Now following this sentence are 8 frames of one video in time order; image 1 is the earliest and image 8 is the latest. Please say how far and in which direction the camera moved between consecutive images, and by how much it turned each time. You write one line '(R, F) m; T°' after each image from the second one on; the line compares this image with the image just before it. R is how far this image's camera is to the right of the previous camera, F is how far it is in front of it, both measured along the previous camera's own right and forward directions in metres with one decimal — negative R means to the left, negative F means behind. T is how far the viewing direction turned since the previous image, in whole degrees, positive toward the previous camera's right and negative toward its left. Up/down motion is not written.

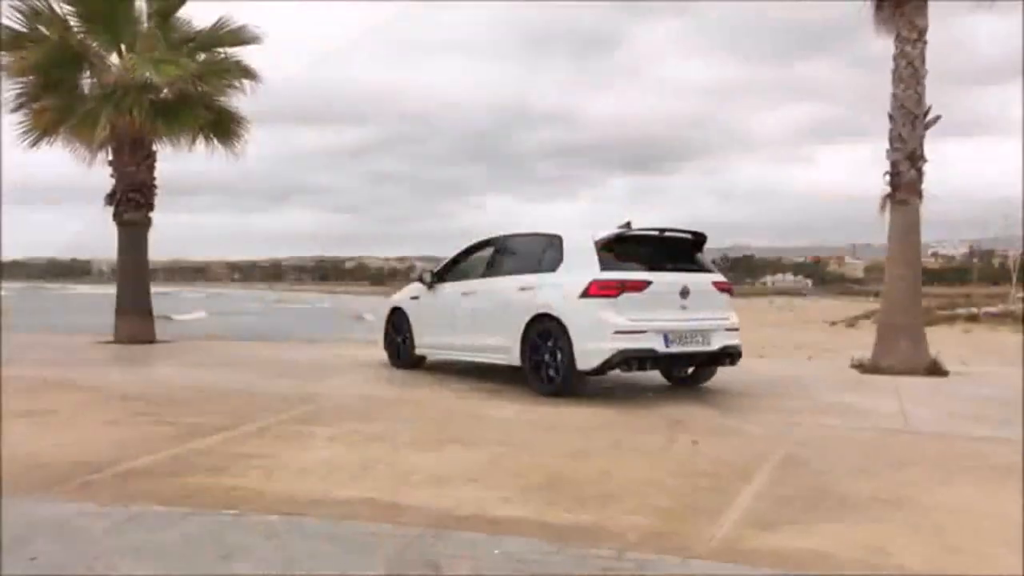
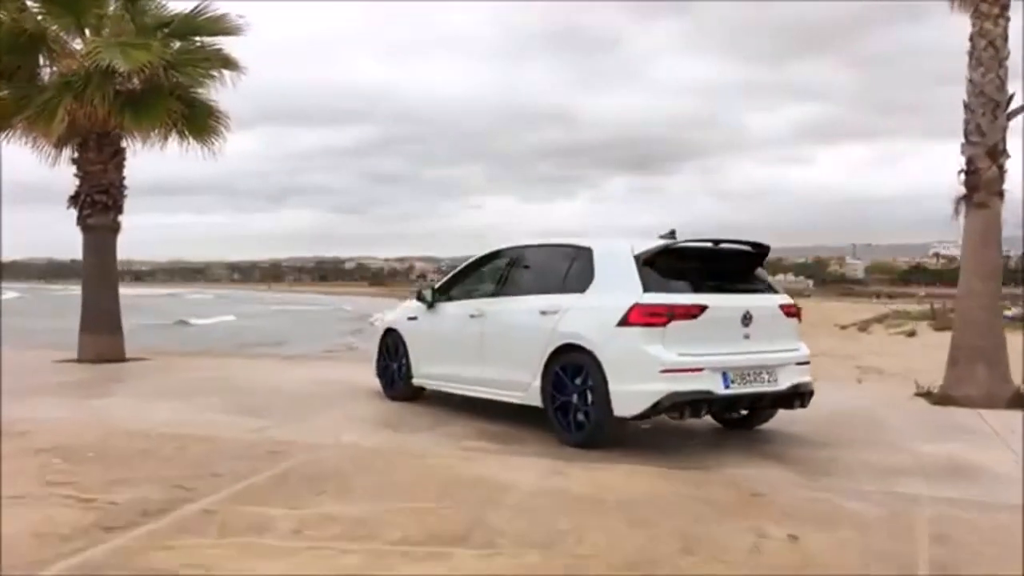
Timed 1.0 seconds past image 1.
(0.0, +0.5) m; 0°
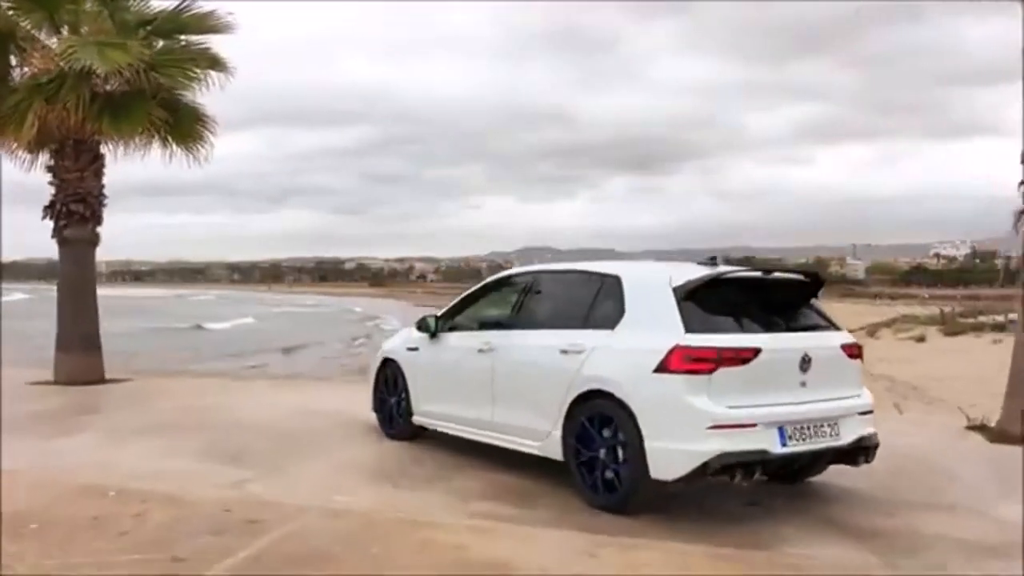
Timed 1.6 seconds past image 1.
(0.0, +0.3) m; 0°
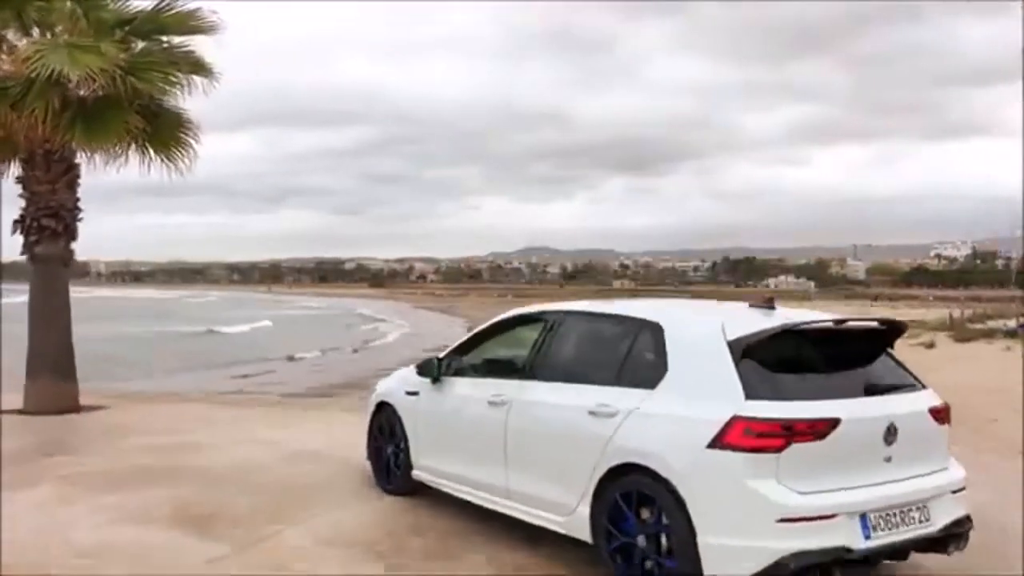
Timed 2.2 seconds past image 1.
(0.0, +0.3) m; 0°
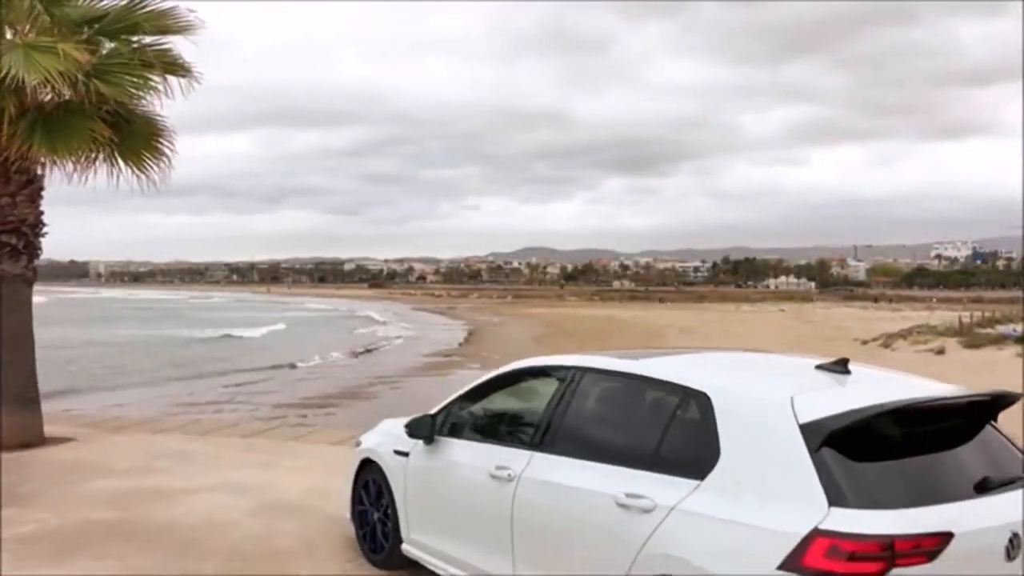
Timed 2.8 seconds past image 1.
(0.0, +0.3) m; 0°
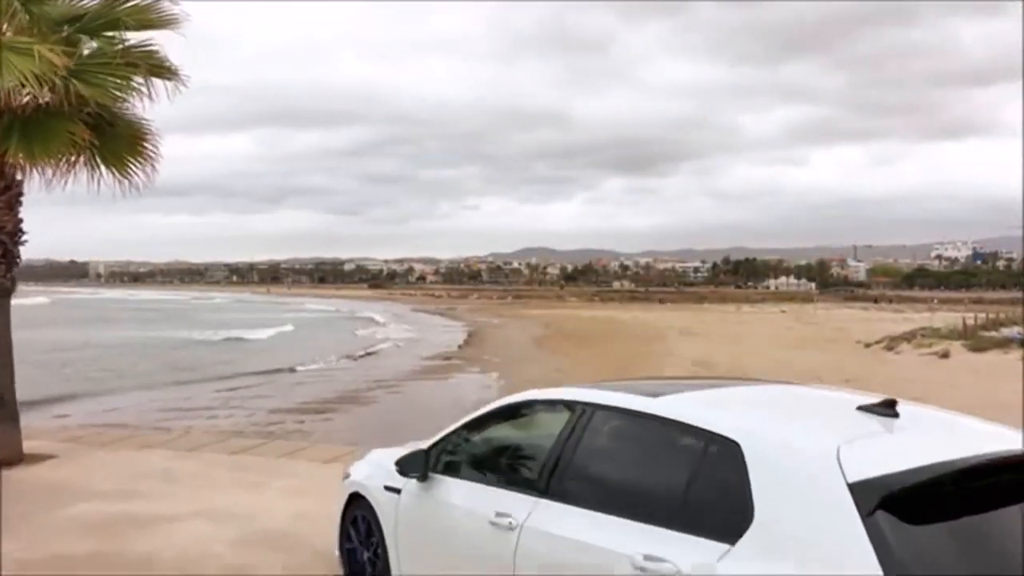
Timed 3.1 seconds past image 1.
(0.0, +0.2) m; 0°
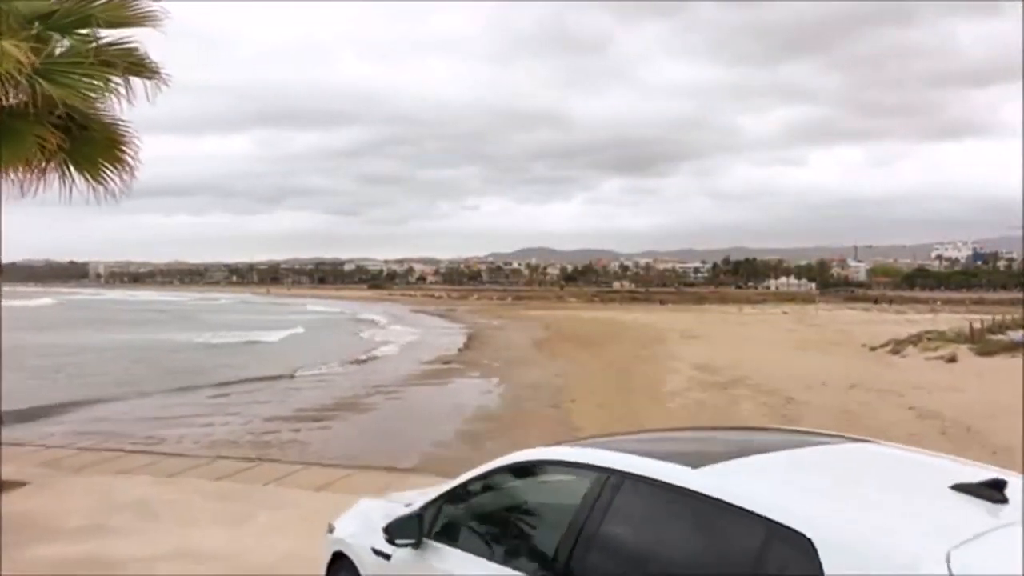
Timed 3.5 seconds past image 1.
(0.0, +0.2) m; 0°
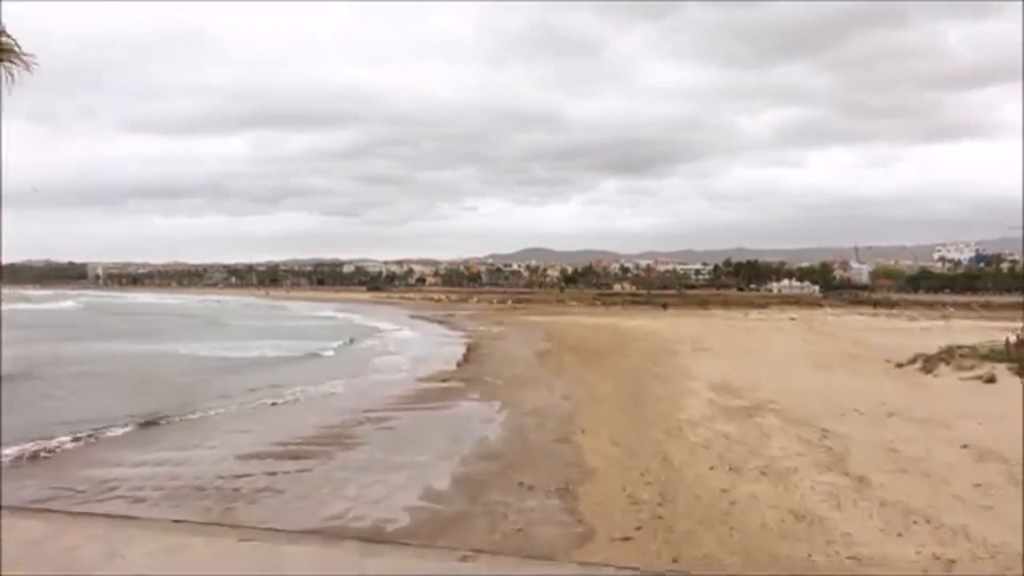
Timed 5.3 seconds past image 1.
(-0.1, +1.2) m; 0°
